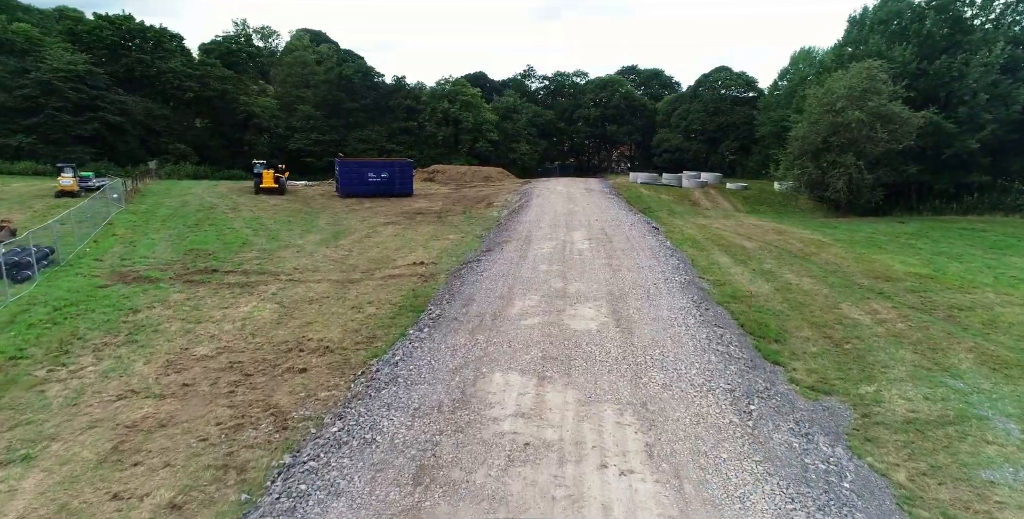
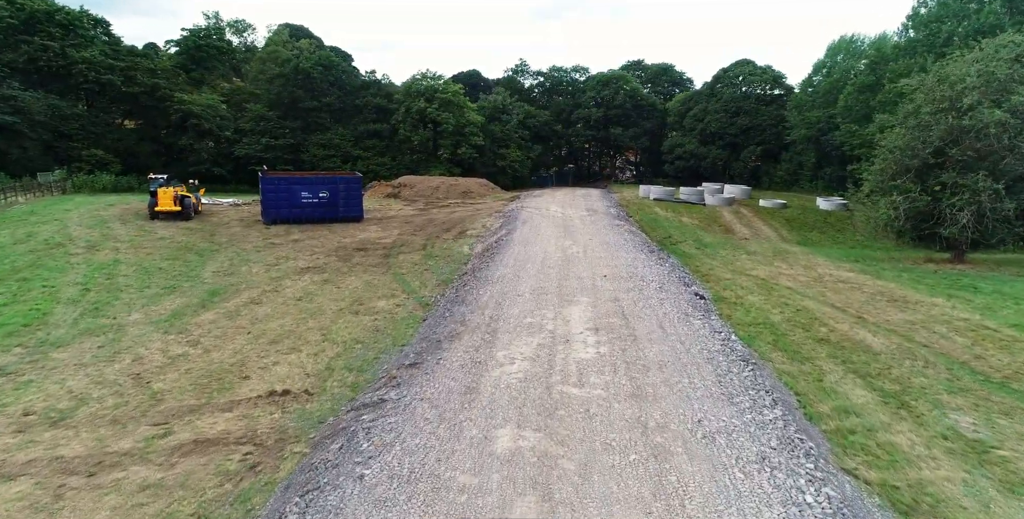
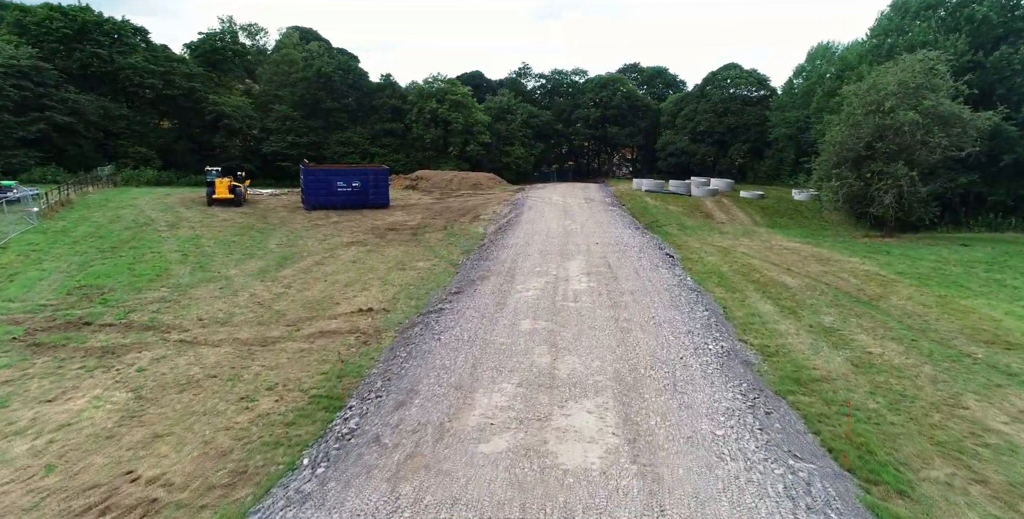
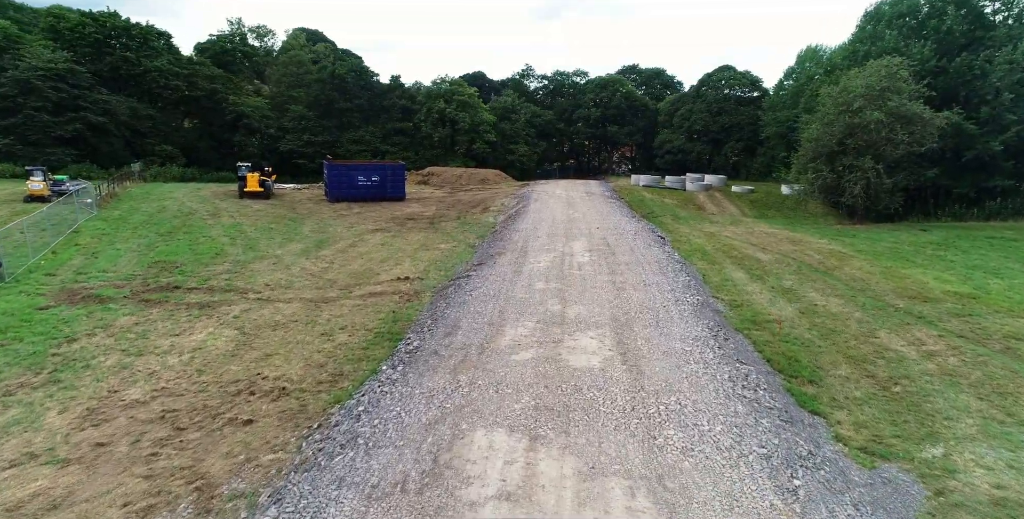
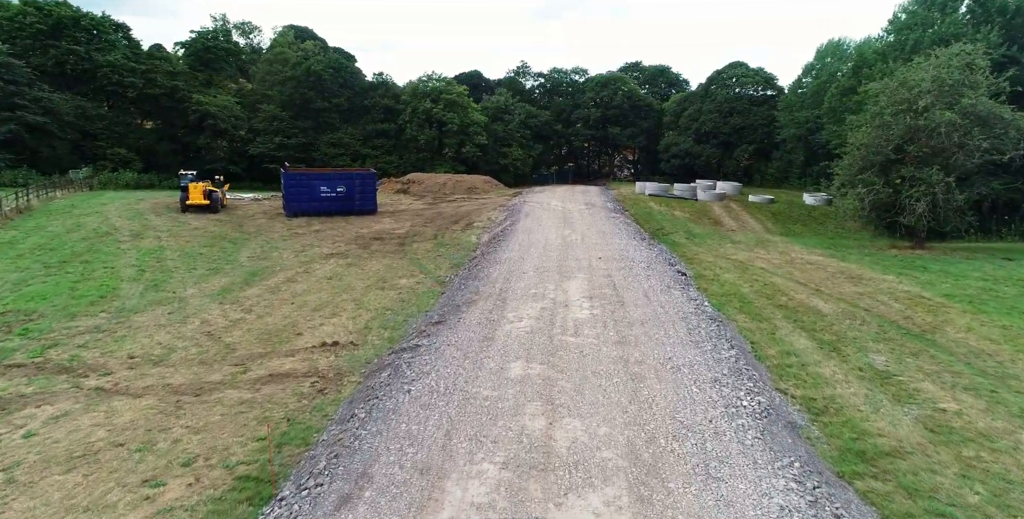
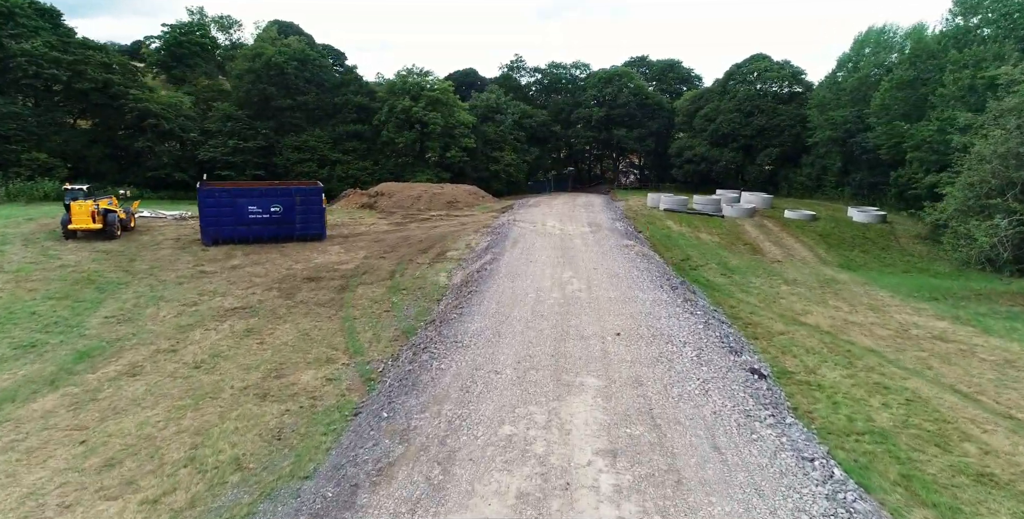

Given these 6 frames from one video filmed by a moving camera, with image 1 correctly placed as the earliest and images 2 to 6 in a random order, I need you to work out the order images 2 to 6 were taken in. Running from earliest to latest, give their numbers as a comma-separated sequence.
4, 3, 5, 2, 6
